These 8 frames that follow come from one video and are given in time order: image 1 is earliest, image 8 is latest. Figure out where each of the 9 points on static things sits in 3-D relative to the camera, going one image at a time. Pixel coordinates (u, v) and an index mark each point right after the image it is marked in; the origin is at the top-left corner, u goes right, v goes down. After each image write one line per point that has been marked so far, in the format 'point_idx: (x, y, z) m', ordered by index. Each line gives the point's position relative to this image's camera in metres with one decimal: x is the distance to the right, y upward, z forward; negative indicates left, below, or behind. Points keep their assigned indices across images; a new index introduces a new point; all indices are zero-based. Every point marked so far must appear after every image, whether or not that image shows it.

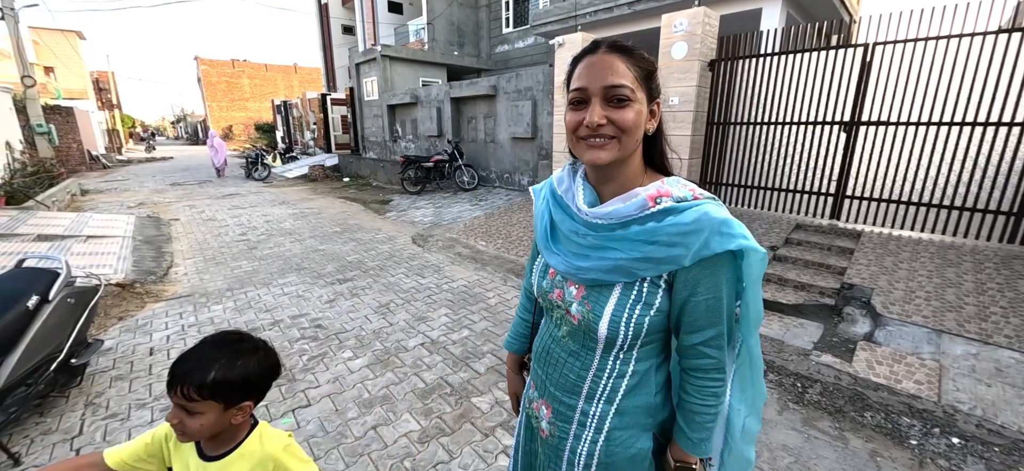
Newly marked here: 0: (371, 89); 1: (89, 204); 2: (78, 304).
0: (-4.2, +4.4, +11.9) m
1: (-8.5, +0.6, +8.0) m
2: (-2.6, -0.4, +2.4) m
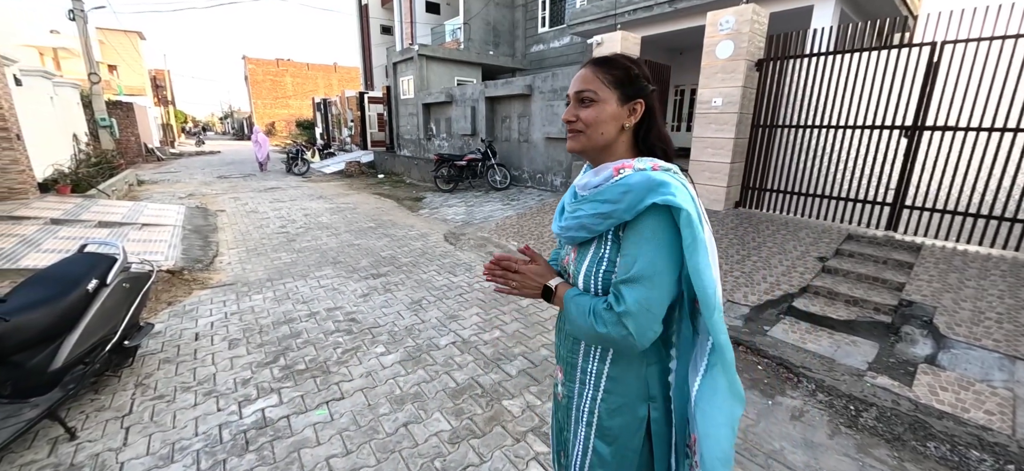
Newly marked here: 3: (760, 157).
0: (-3.2, +4.5, +12.2) m
1: (-7.9, +0.9, +8.5) m
2: (-2.4, -0.3, +2.5) m
3: (+3.4, +1.1, +5.4) m
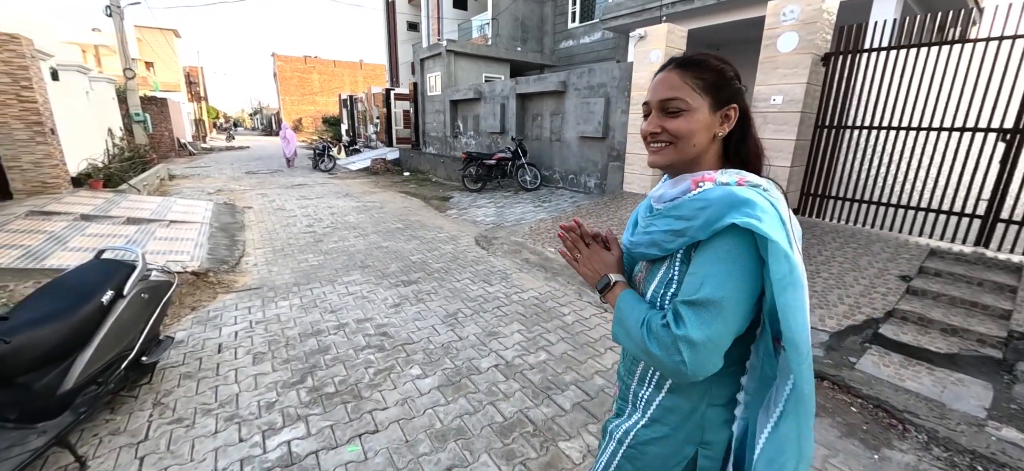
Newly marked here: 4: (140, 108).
0: (-2.4, +4.6, +11.9) m
1: (-7.3, +1.0, +8.5) m
2: (-2.1, -0.4, +2.3) m
3: (+3.9, +0.9, +4.9) m
4: (-9.5, +3.3, +10.1) m
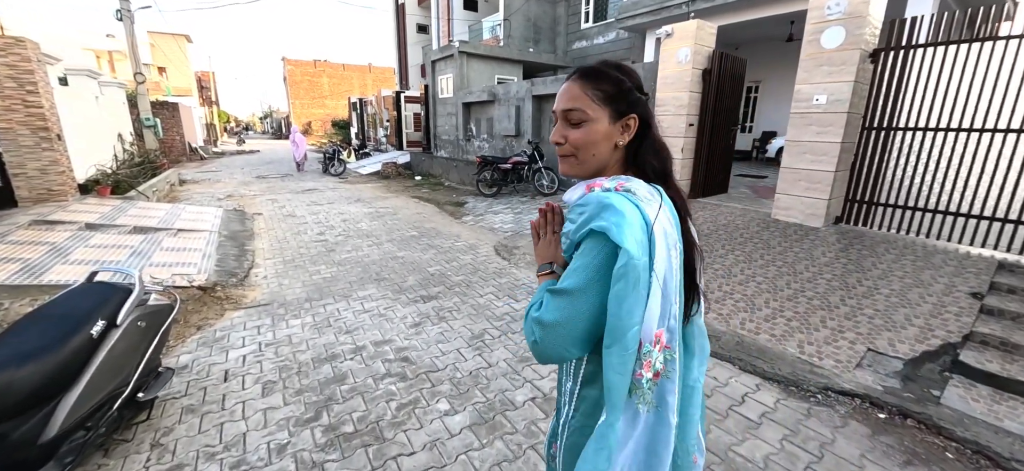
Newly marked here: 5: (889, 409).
0: (-2.0, +4.4, +11.7) m
1: (-6.9, +0.9, +8.4) m
2: (-1.9, -0.5, +2.1) m
3: (+4.1, +0.8, +4.6) m
4: (-9.1, +3.1, +10.0) m
5: (+2.2, -1.0, +2.3) m
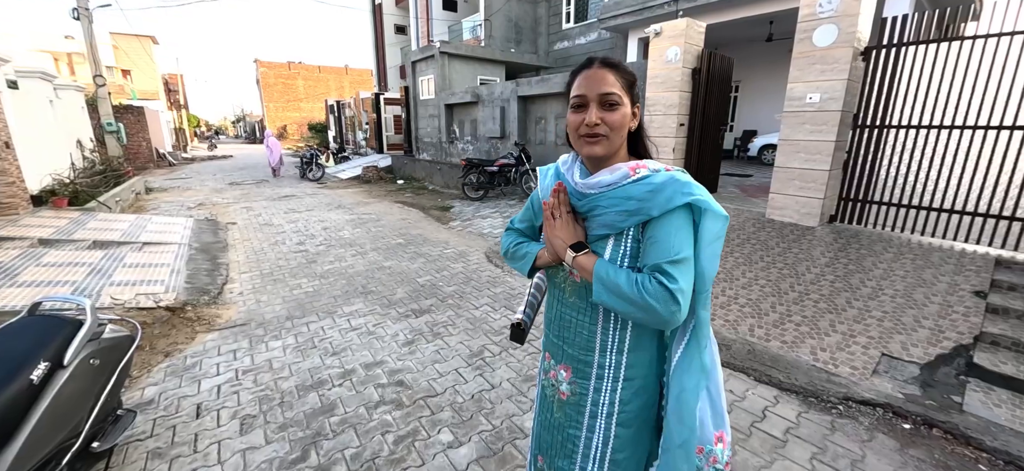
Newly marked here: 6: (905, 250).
0: (-2.4, +4.3, +11.5) m
1: (-7.2, +0.6, +7.9) m
2: (-1.8, -0.6, +1.8) m
3: (+4.0, +0.8, +4.6) m
4: (-9.5, +2.8, +9.4) m
5: (+2.3, -1.0, +2.2) m
6: (+3.9, -0.1, +3.9) m
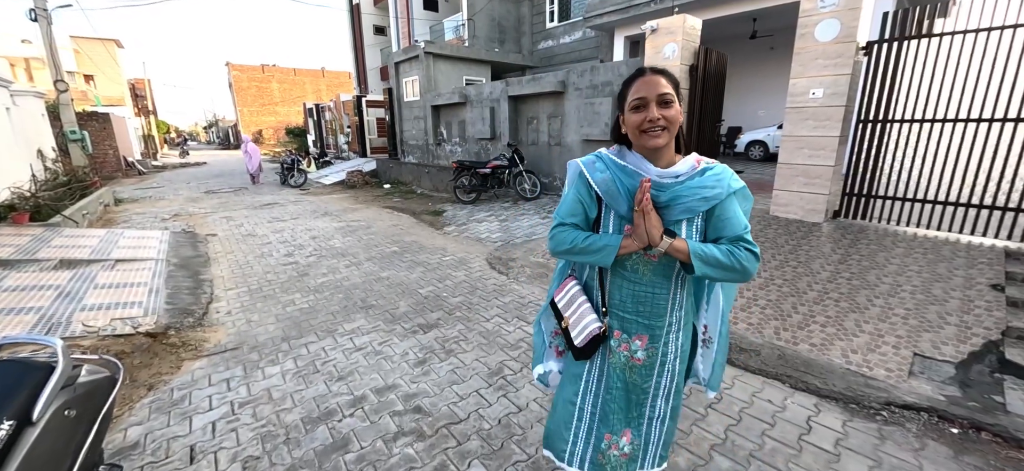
0: (-2.8, +4.1, +11.2) m
1: (-7.3, +0.4, +7.4) m
2: (-1.7, -0.7, +1.5) m
3: (+4.0, +0.9, +4.5) m
4: (-9.7, +2.5, +8.8) m
5: (+2.4, -1.0, +2.1) m
6: (+4.0, -0.1, +3.9) m
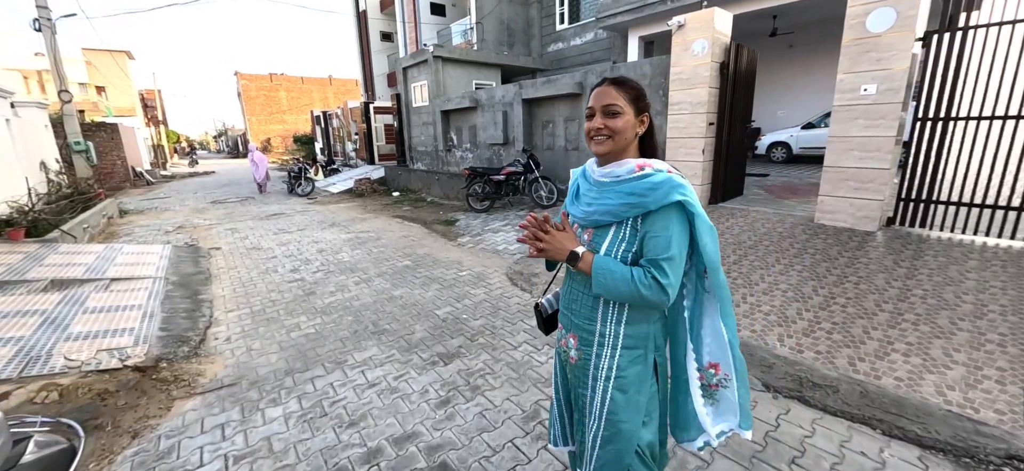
0: (-2.5, +3.9, +10.9) m
1: (-7.0, +0.1, +7.2) m
2: (-1.5, -0.8, +1.2) m
3: (+4.3, +0.8, +4.1) m
4: (-9.4, +2.2, +8.6) m
5: (+2.6, -1.1, +1.7) m
6: (+4.2, -0.2, +3.5) m
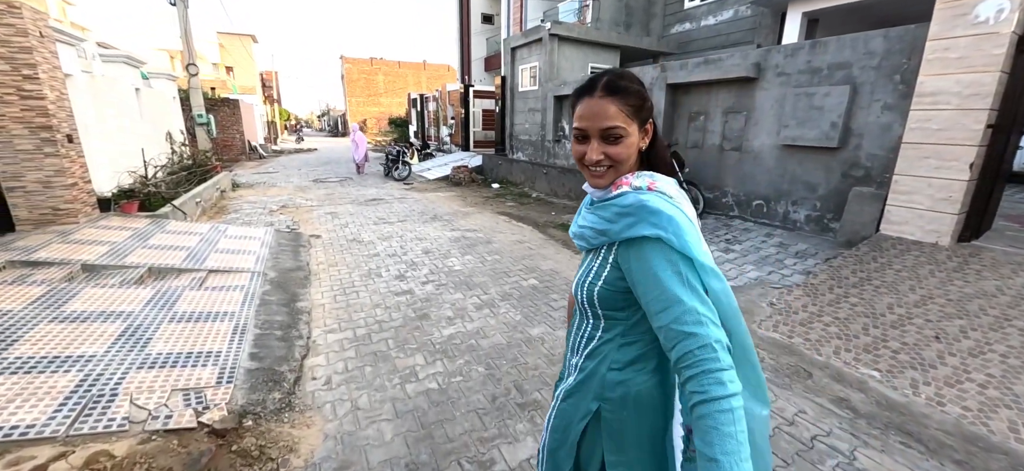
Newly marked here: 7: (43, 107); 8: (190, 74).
0: (+0.4, +4.0, +9.9) m
1: (-5.0, +0.6, +7.1) m
2: (-0.6, -0.9, +0.3) m
3: (+5.6, +0.1, +2.2) m
4: (-6.9, +2.9, +8.9) m
5: (+3.4, -1.6, +0.1) m
6: (+5.3, -0.8, +1.6) m
7: (-4.6, +1.3, +4.0) m
8: (-7.1, +3.6, +8.8) m
